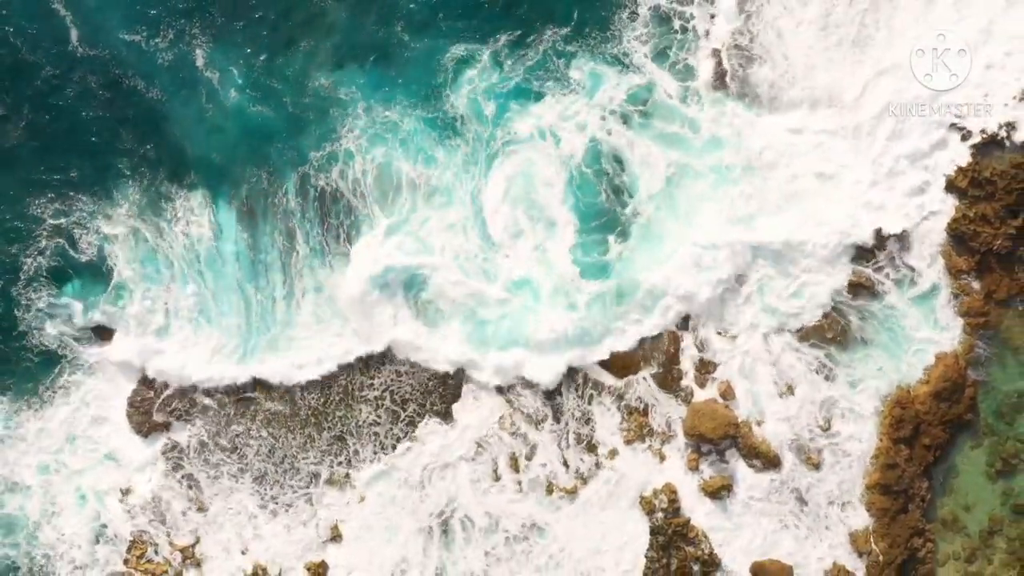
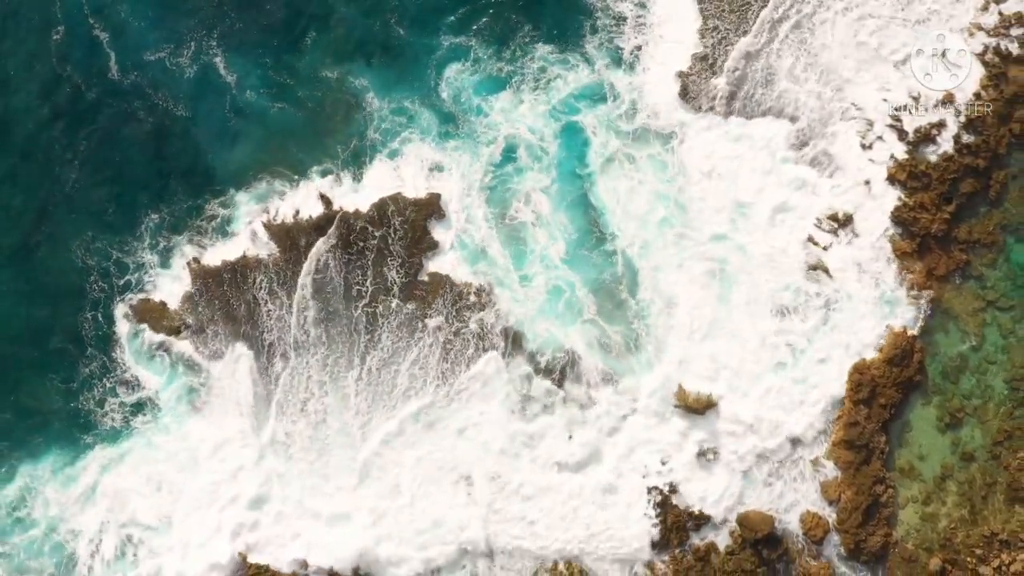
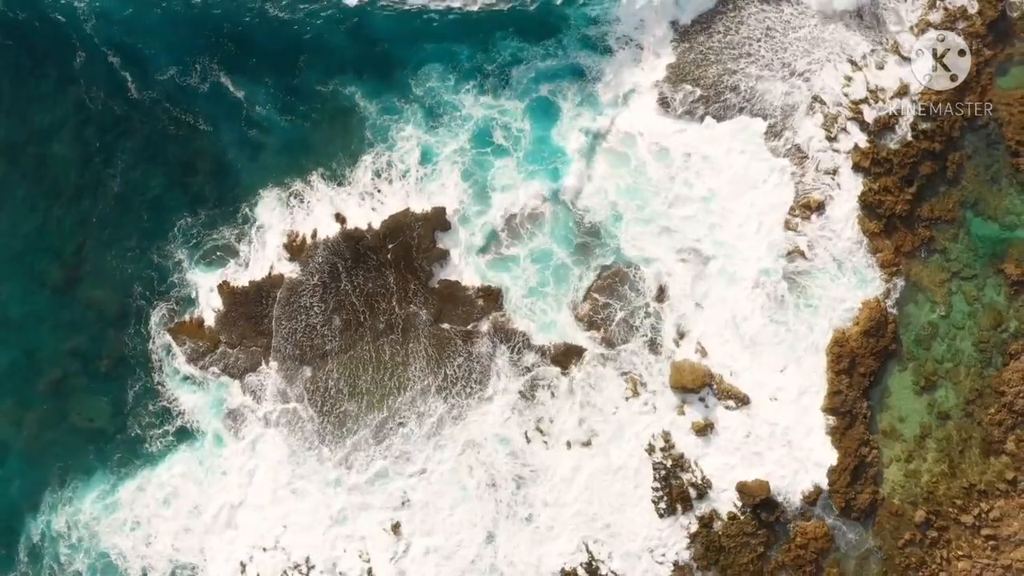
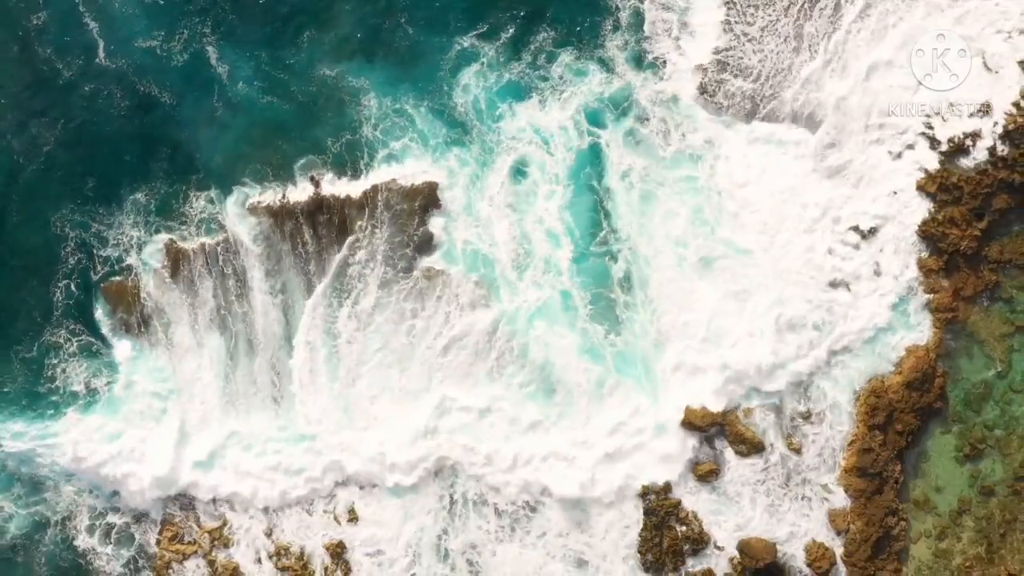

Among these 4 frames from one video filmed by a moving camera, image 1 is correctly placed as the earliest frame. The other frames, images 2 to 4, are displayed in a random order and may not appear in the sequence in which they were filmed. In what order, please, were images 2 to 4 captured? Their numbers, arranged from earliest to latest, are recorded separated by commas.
4, 2, 3
